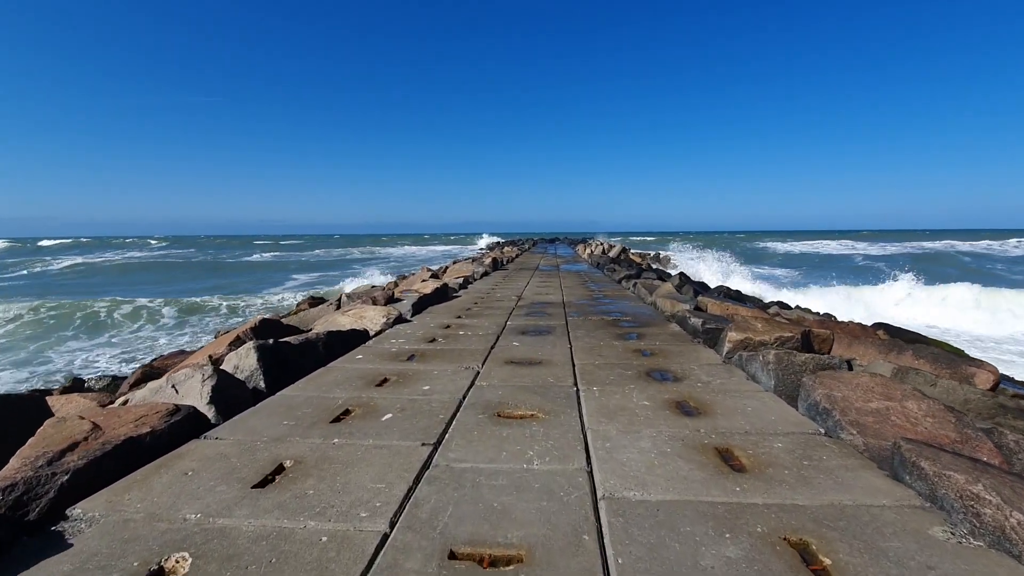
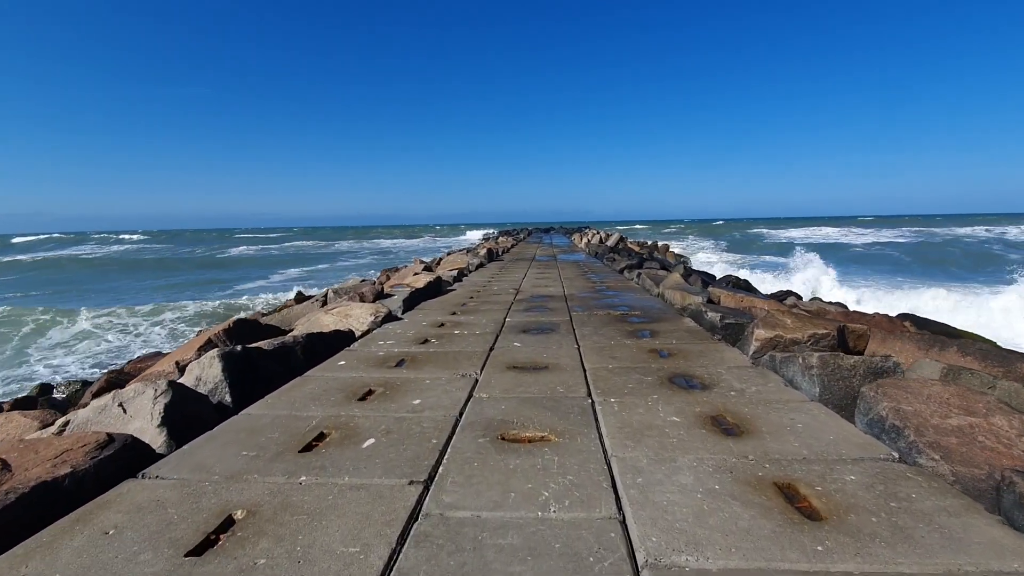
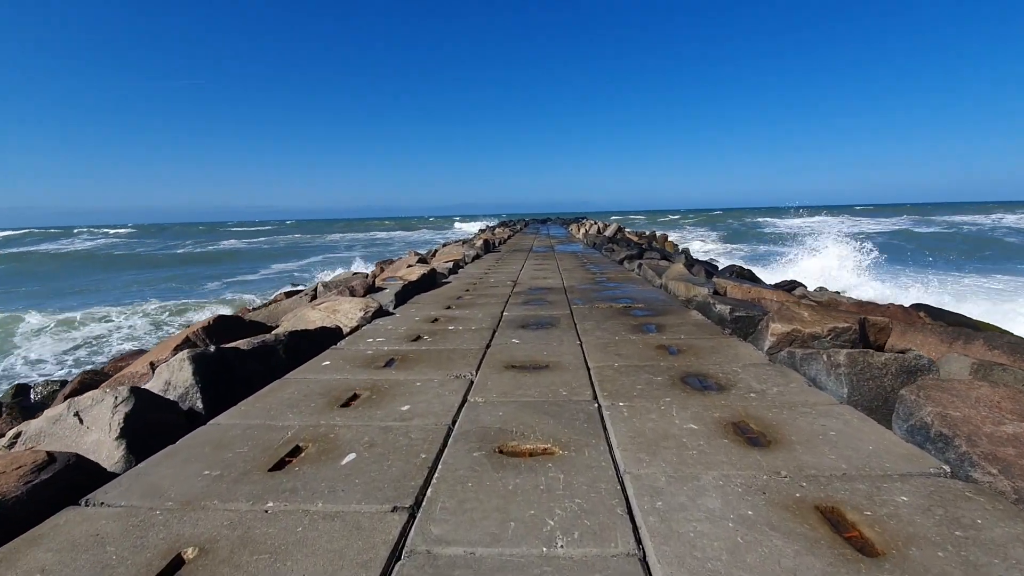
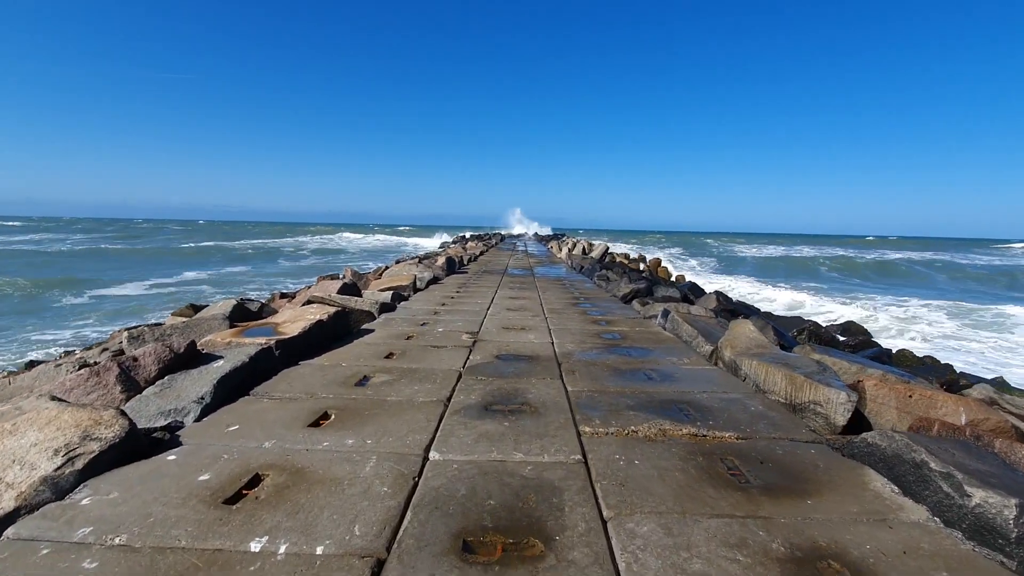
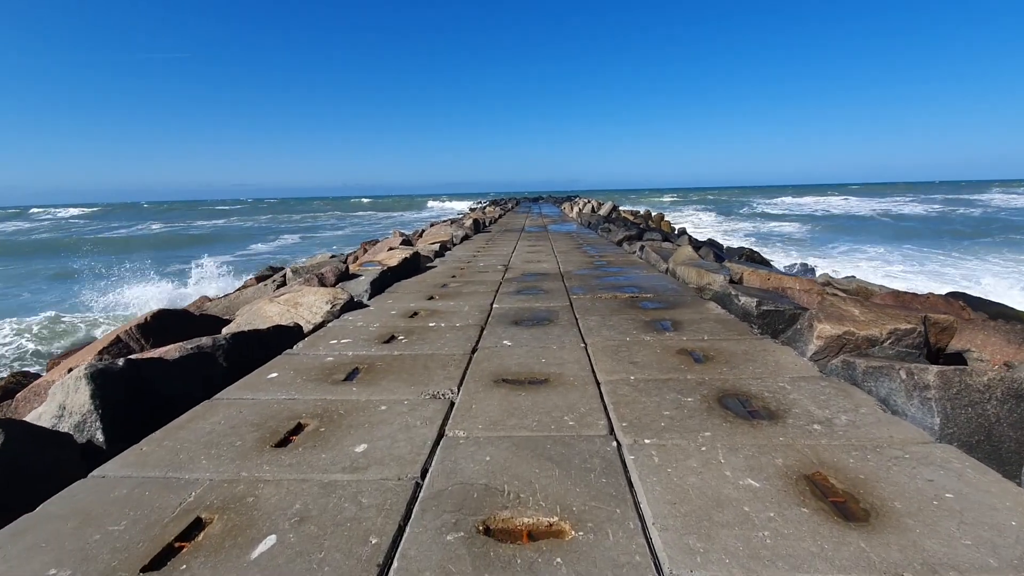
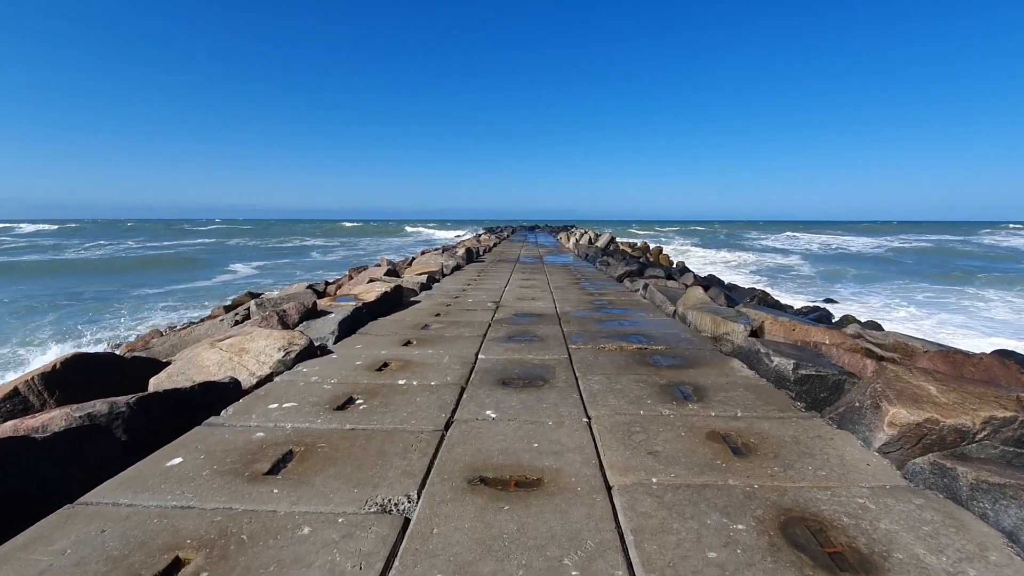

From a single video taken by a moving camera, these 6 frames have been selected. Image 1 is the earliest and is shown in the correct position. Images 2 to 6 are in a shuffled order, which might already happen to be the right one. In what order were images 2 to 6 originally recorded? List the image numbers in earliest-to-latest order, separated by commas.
2, 3, 5, 6, 4
